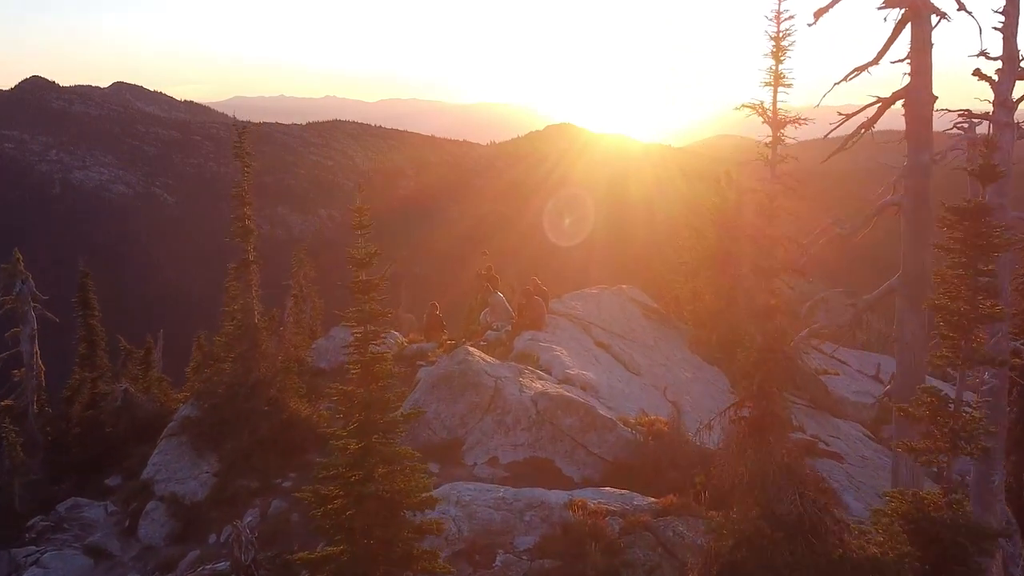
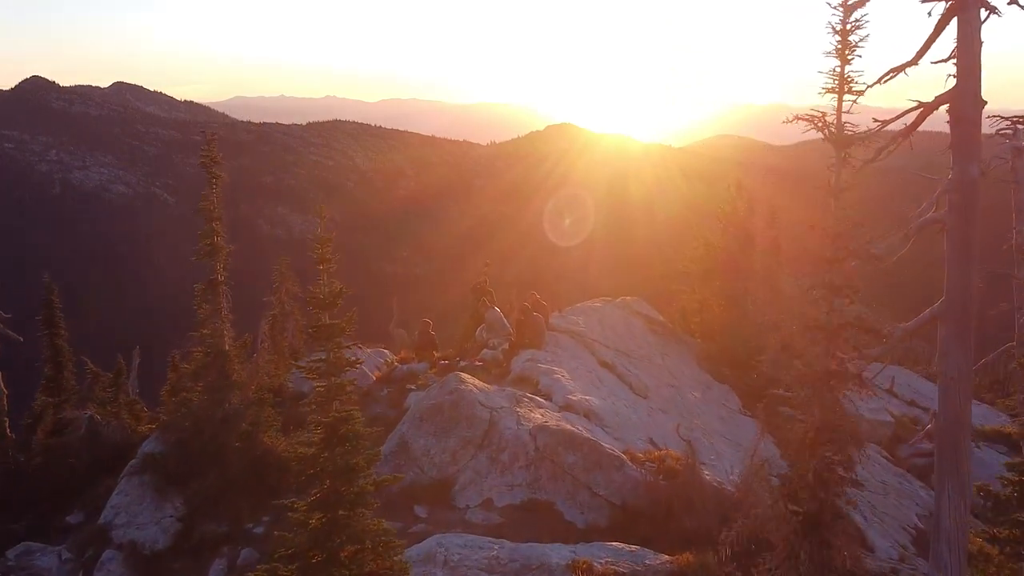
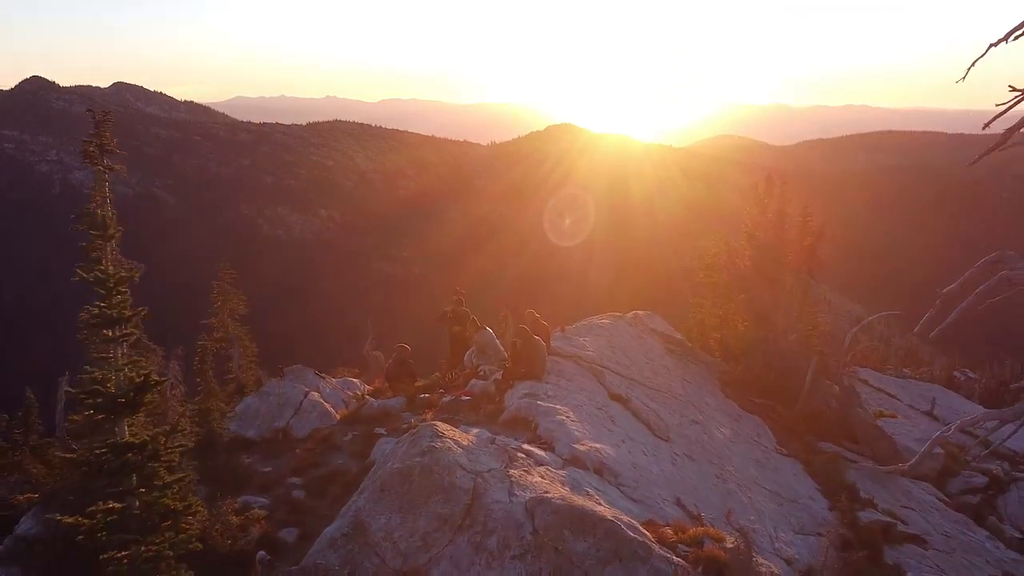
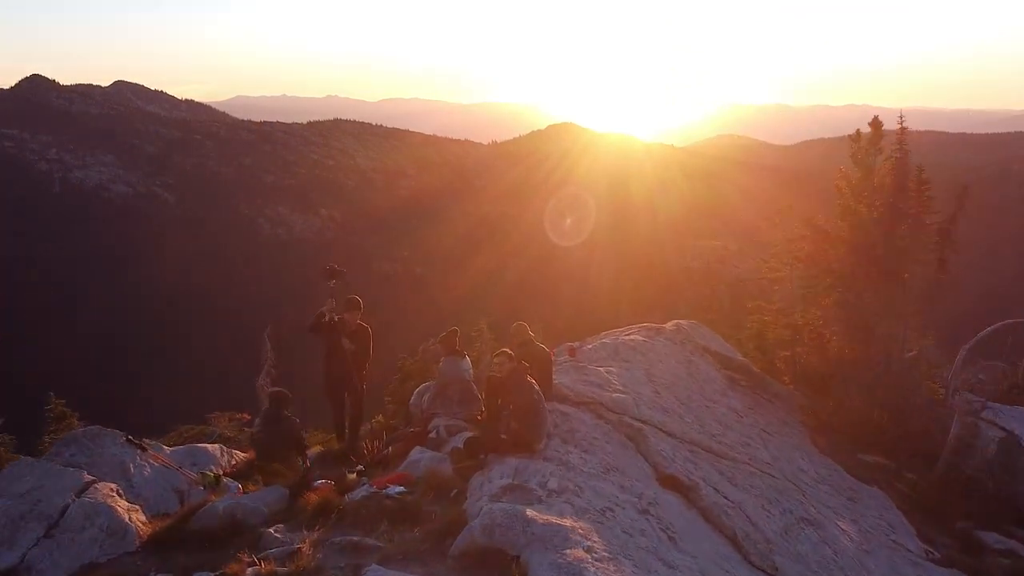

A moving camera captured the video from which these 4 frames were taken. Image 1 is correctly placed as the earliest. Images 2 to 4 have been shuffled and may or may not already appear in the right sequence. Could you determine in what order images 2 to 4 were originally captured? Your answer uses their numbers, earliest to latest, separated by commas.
2, 3, 4
